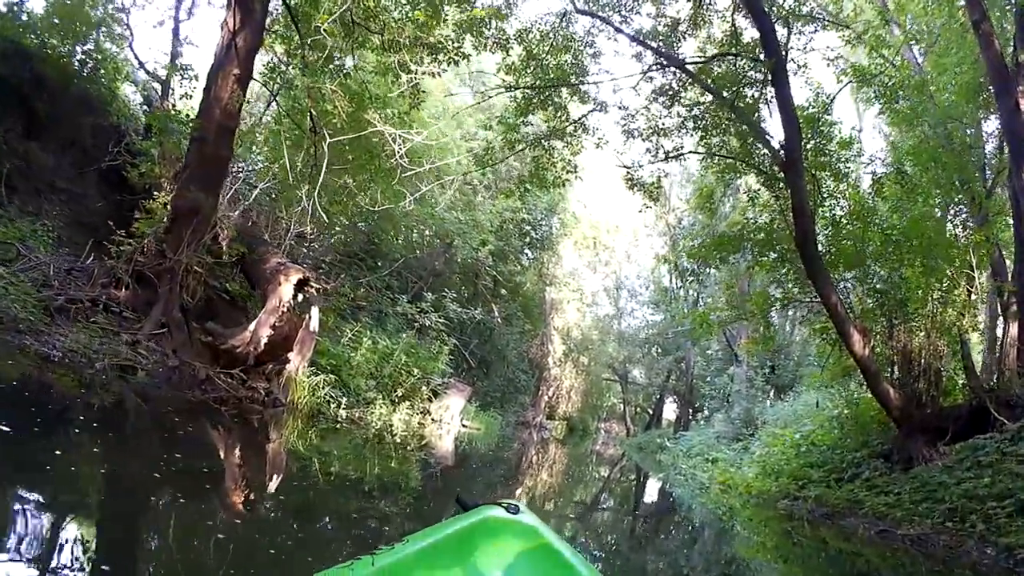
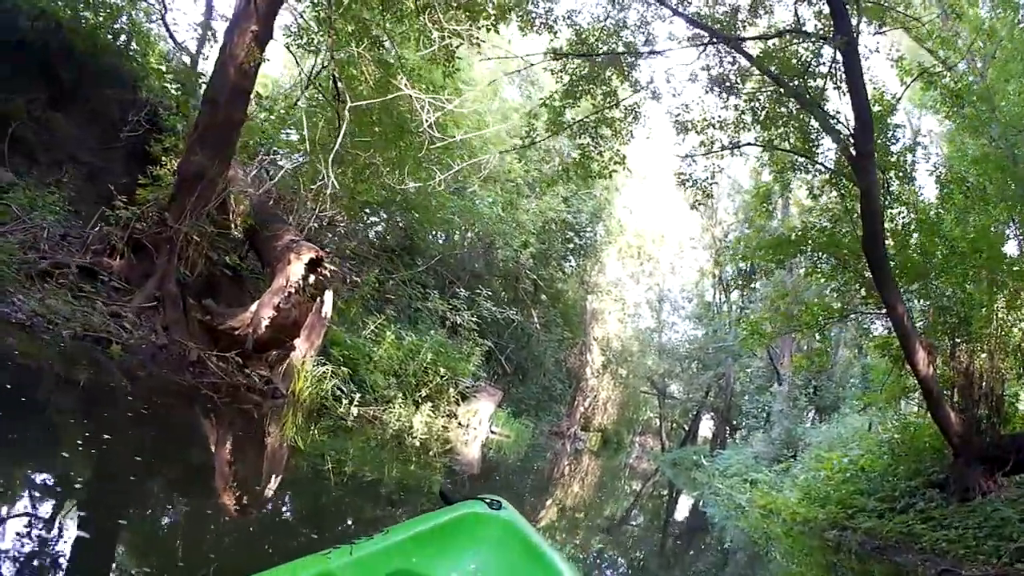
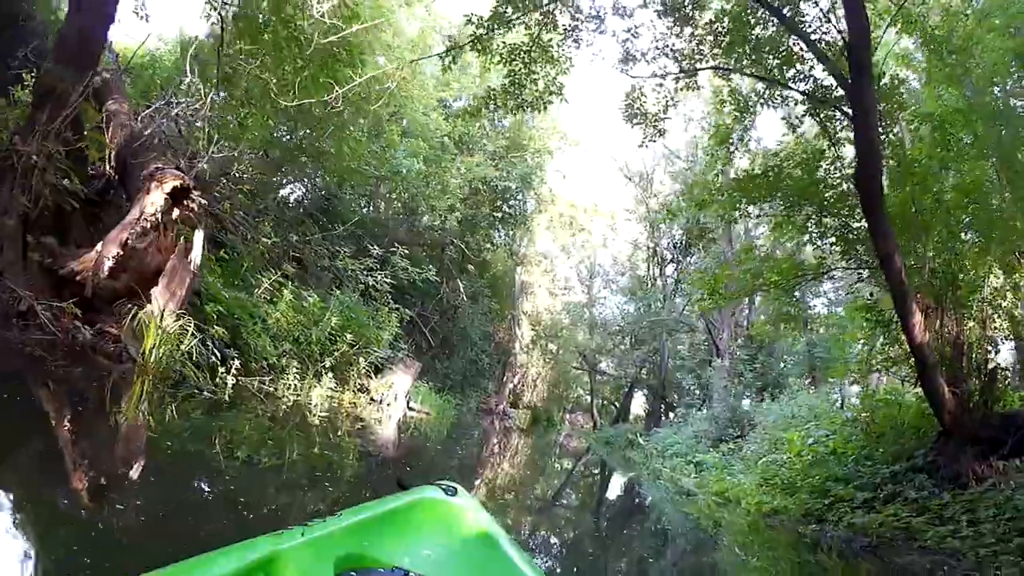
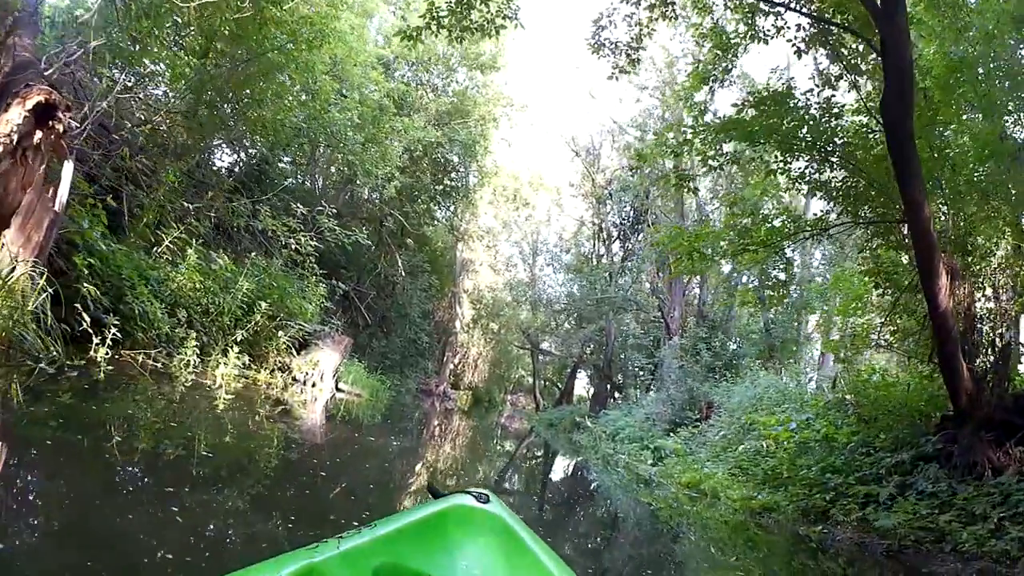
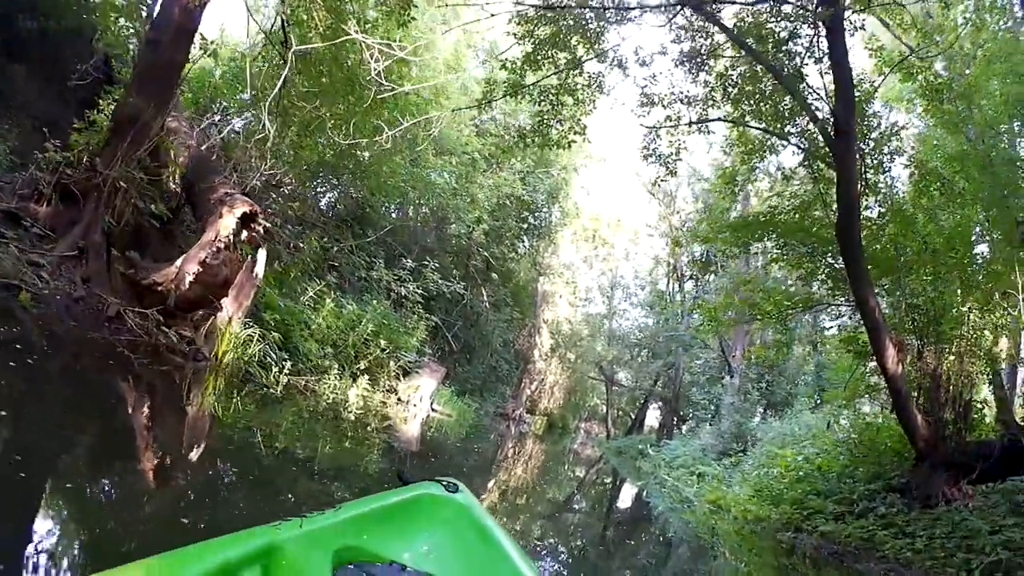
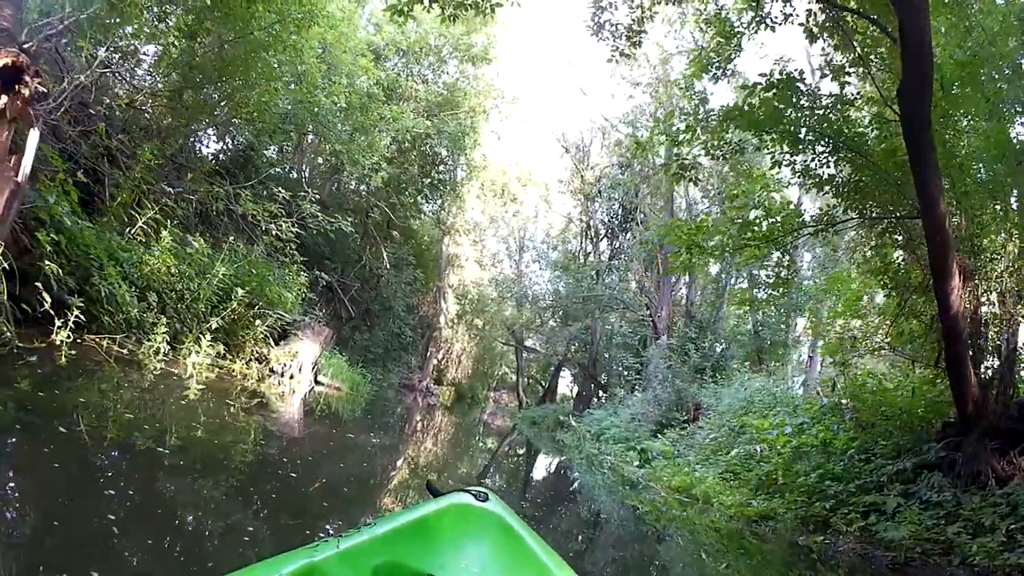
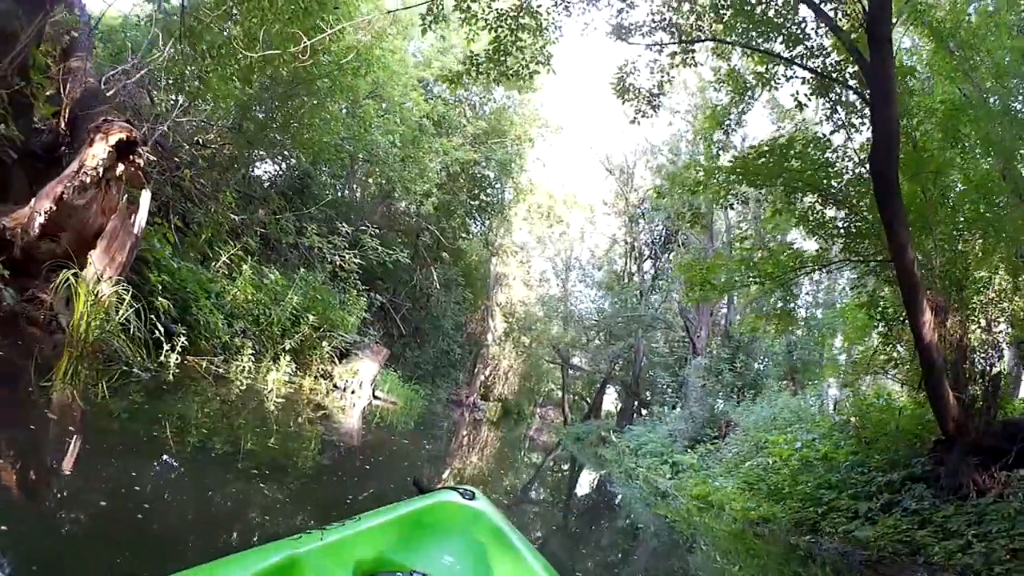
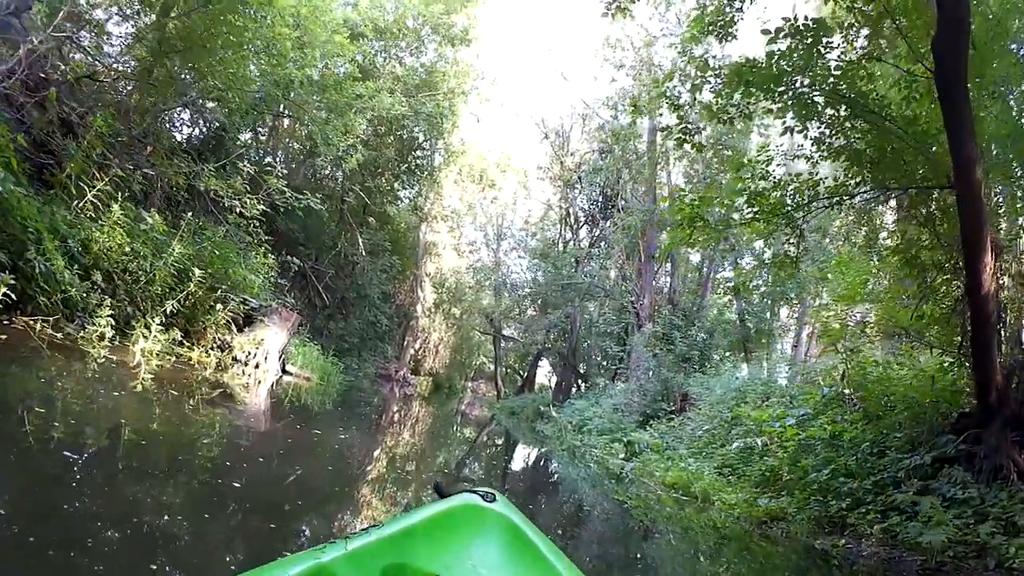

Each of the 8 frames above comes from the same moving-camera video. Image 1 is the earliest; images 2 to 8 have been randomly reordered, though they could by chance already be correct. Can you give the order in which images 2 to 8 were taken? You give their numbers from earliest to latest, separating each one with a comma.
2, 5, 3, 7, 4, 6, 8
